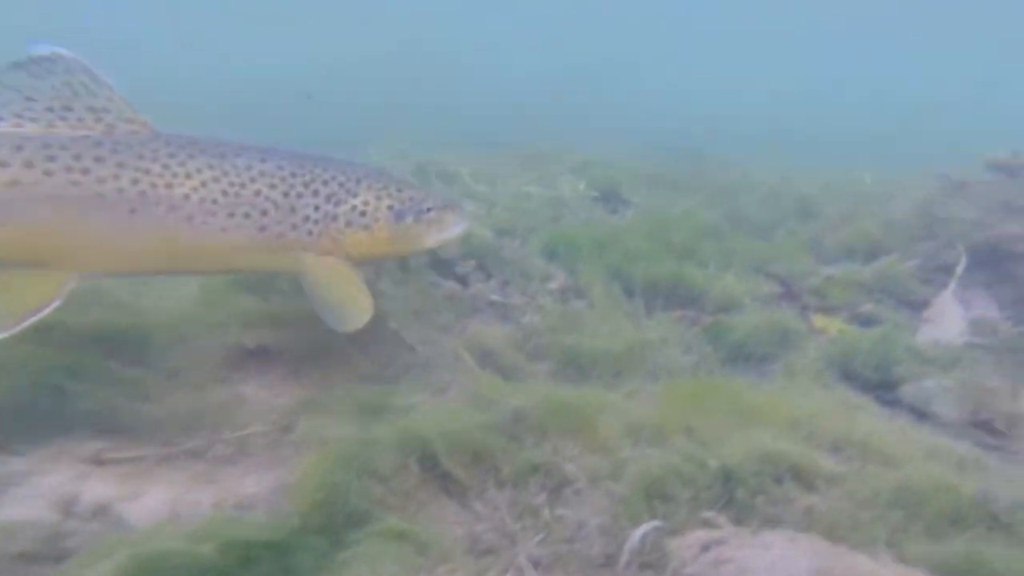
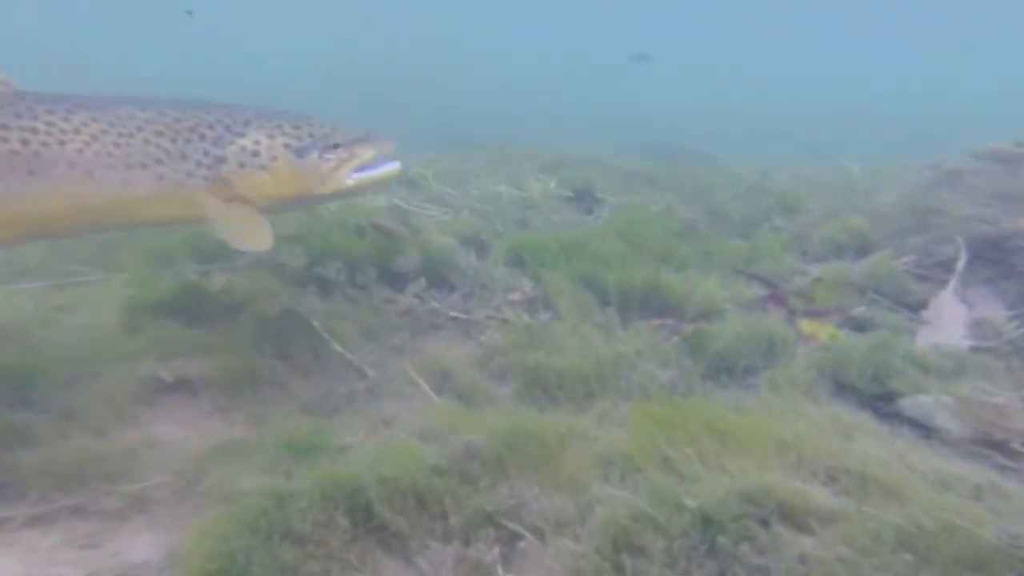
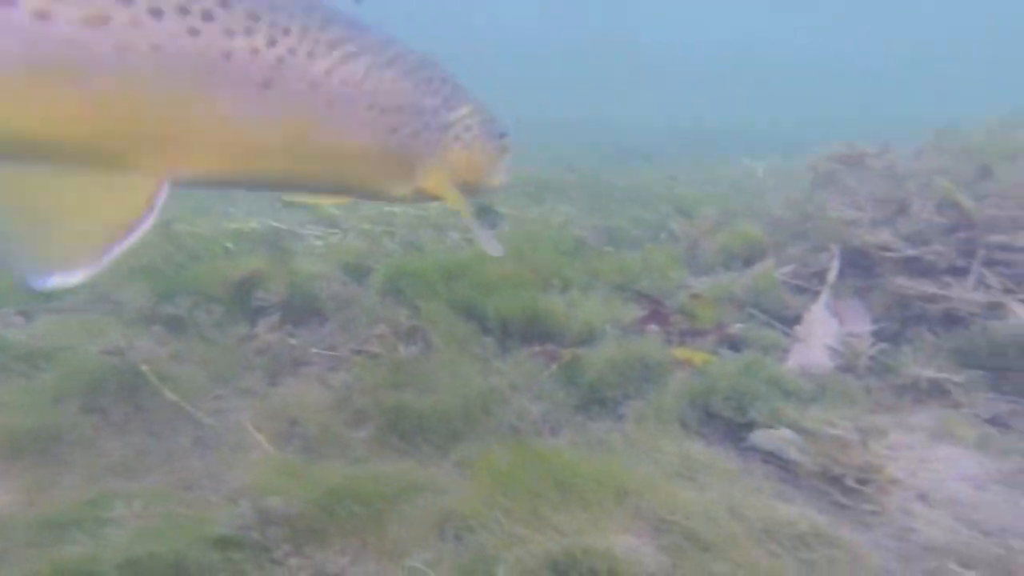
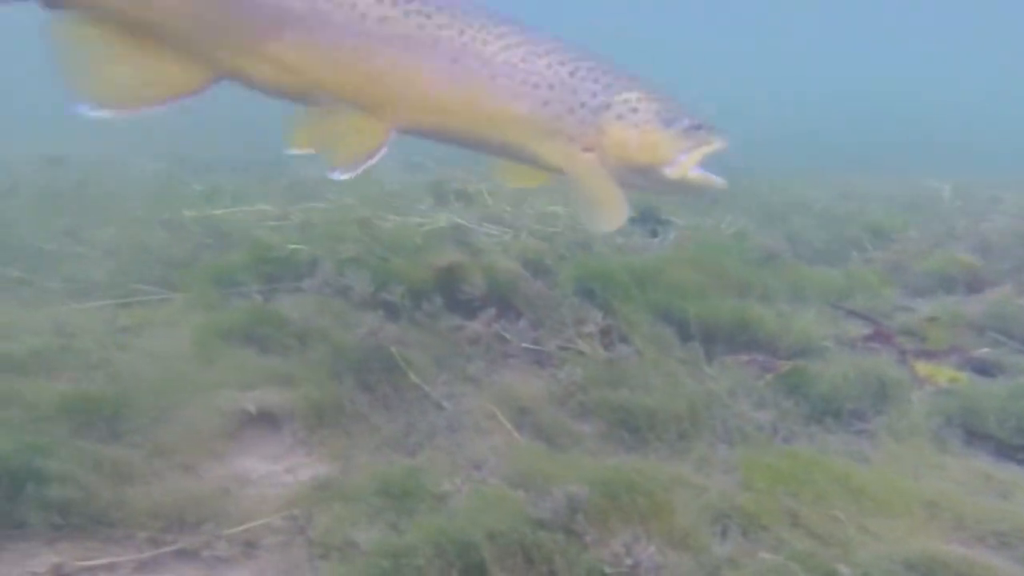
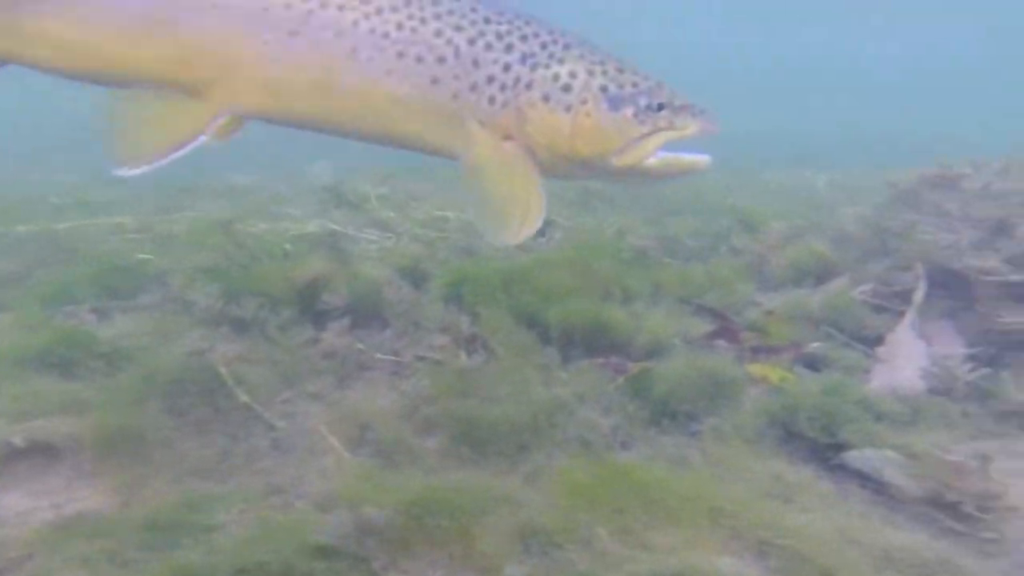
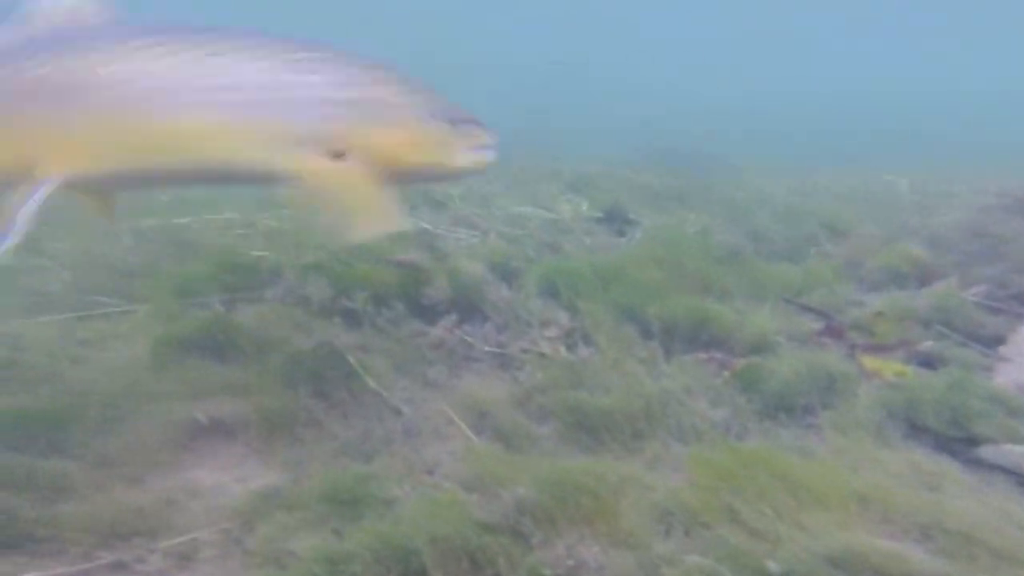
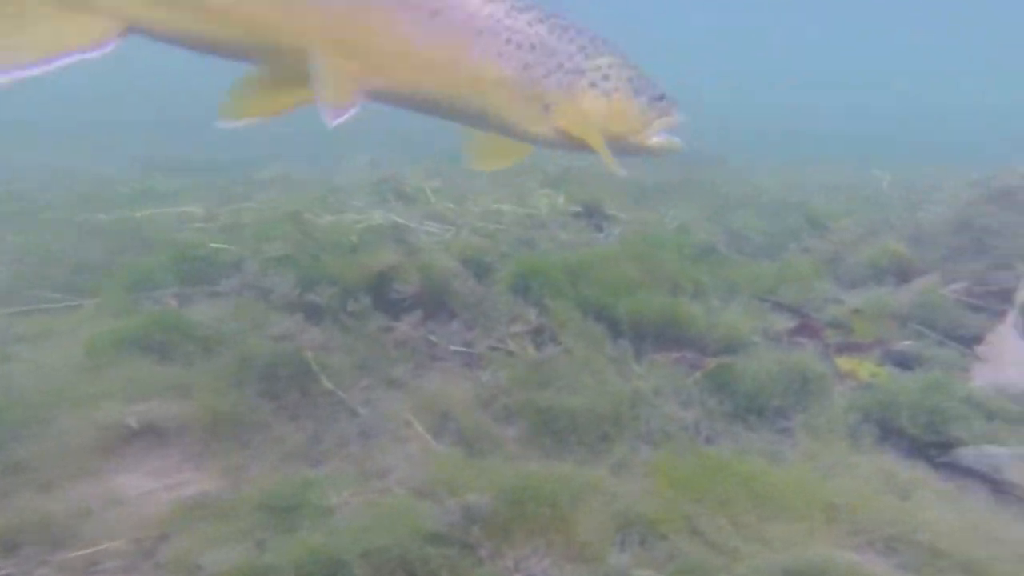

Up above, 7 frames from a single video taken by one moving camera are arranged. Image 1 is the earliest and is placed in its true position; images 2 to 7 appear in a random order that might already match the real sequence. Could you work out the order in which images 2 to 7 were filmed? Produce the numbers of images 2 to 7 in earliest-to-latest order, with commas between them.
2, 6, 4, 7, 5, 3
